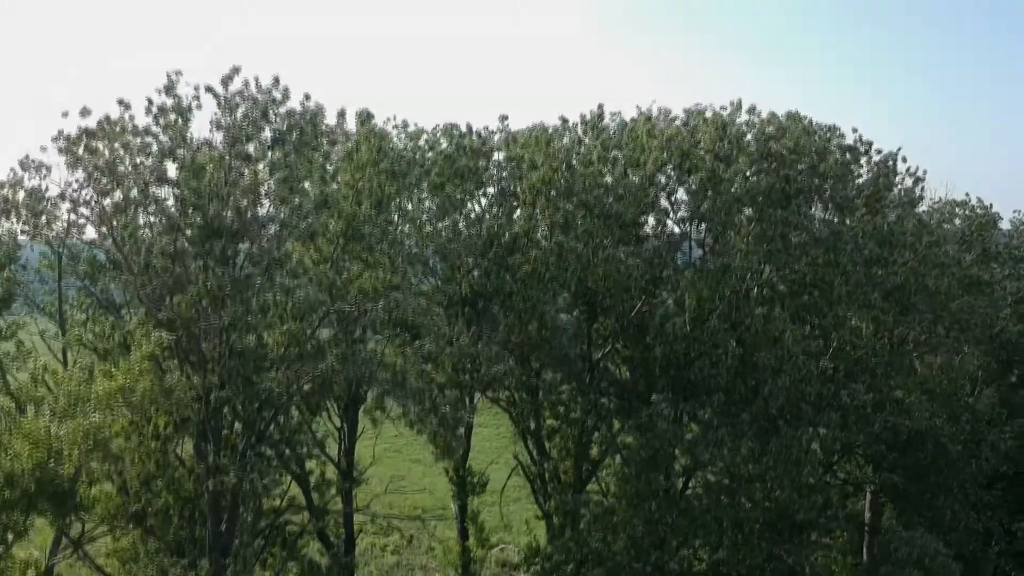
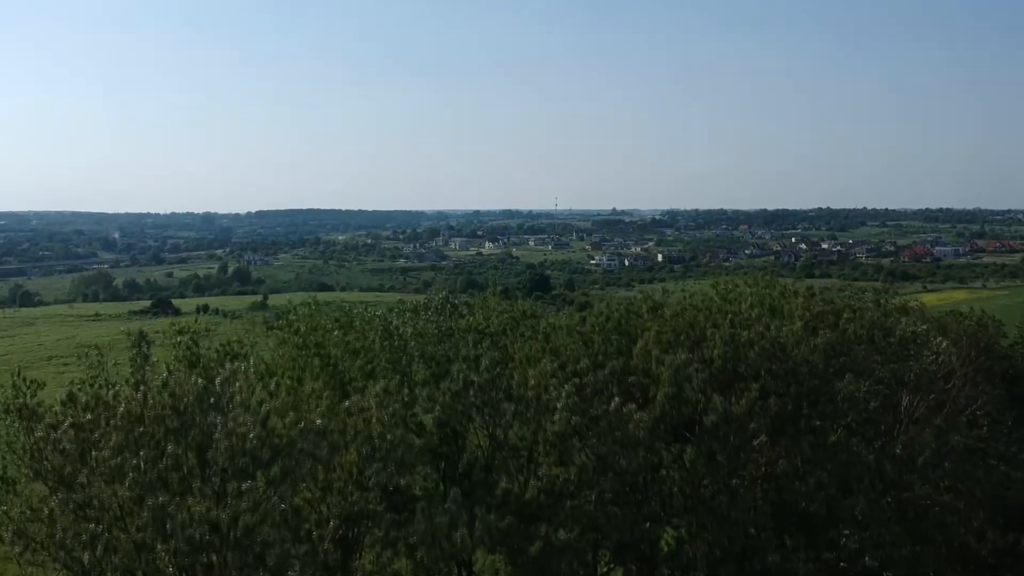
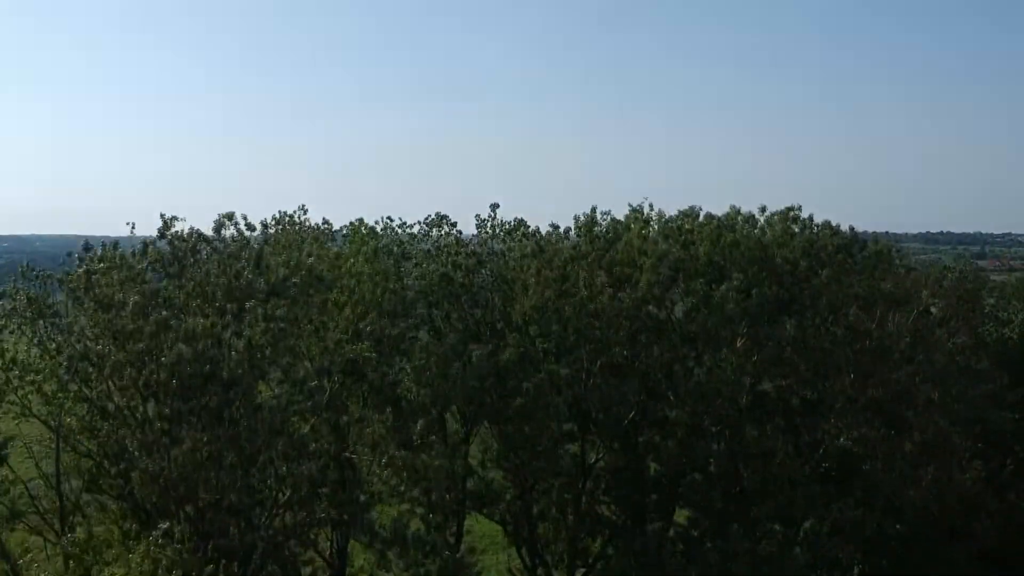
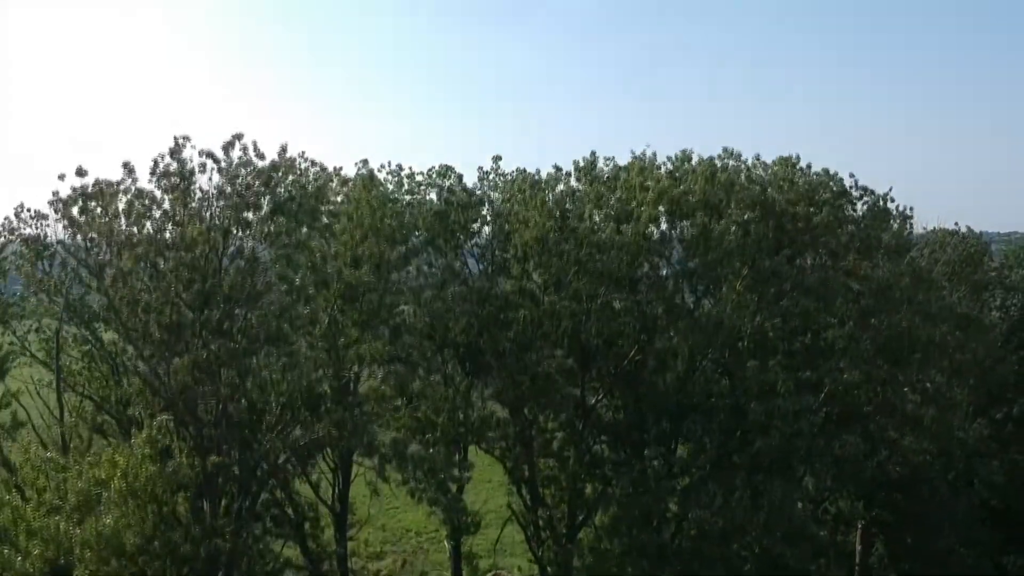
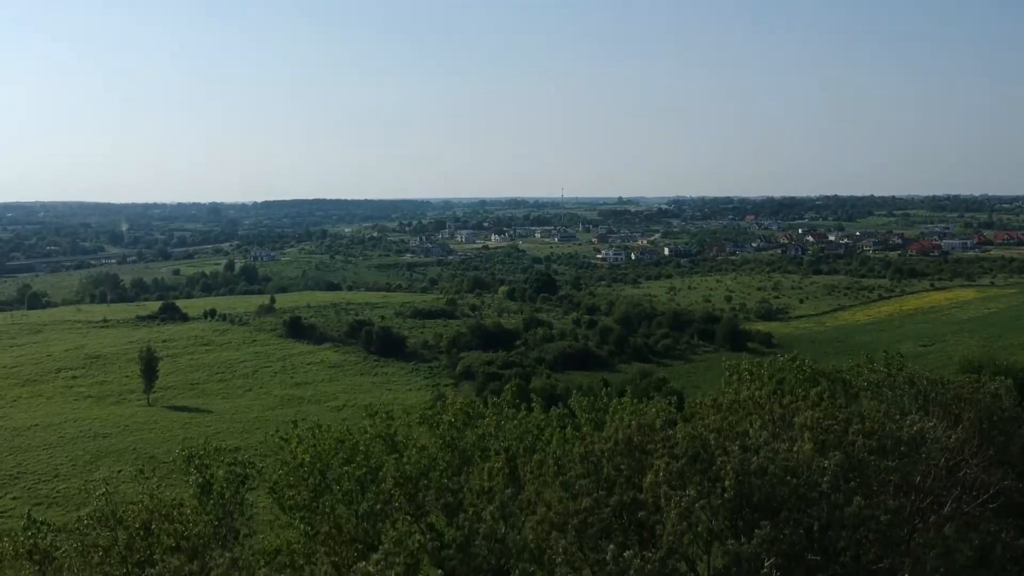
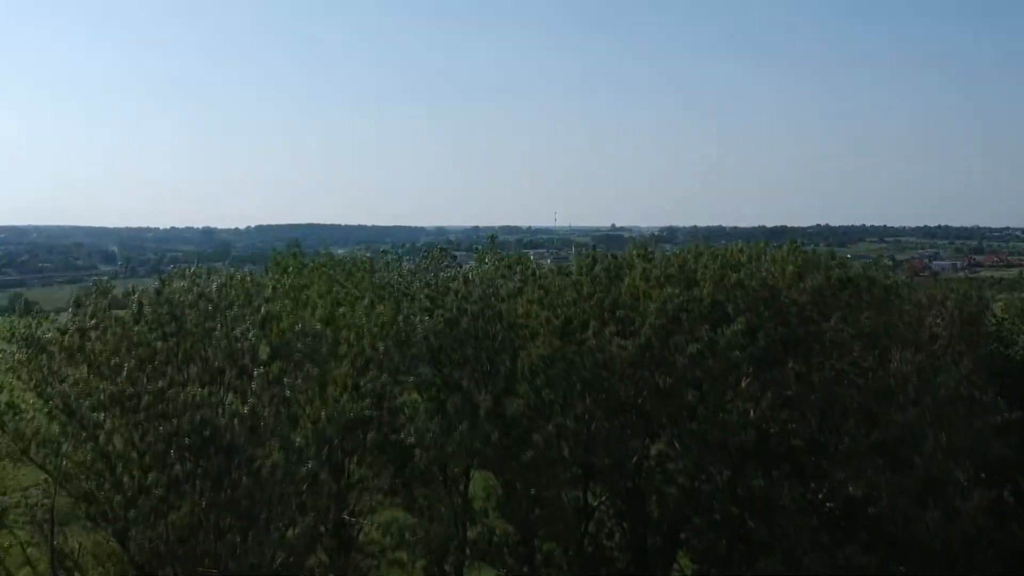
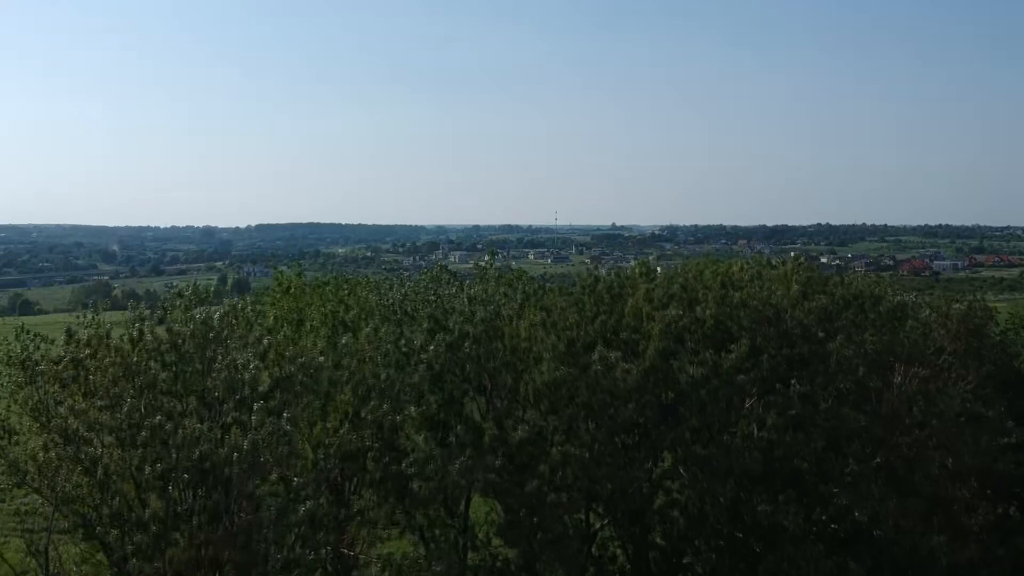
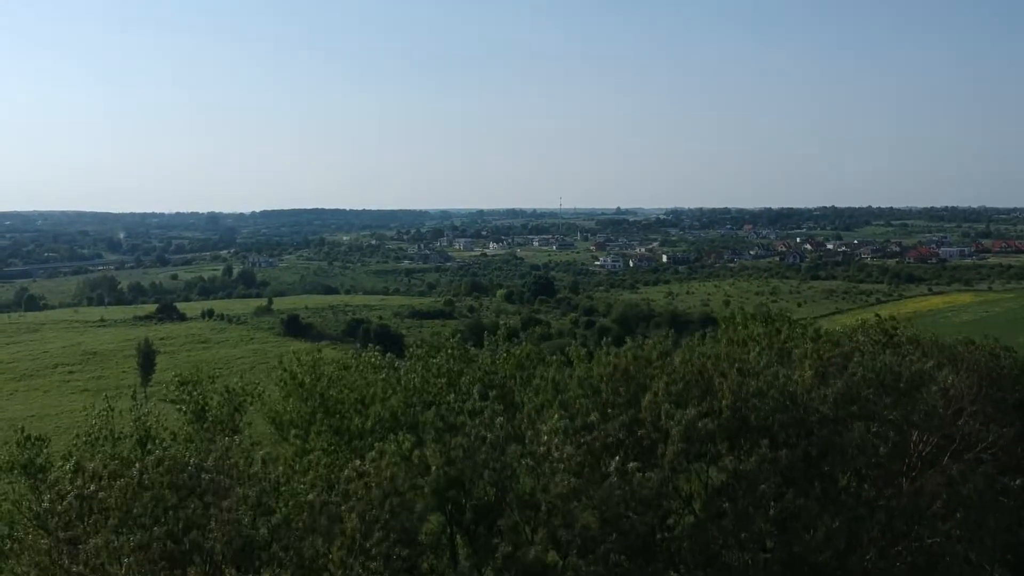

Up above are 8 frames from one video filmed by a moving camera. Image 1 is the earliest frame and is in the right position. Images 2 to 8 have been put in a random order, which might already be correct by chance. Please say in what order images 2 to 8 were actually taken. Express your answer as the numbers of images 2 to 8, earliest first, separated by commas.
4, 3, 6, 7, 2, 8, 5
